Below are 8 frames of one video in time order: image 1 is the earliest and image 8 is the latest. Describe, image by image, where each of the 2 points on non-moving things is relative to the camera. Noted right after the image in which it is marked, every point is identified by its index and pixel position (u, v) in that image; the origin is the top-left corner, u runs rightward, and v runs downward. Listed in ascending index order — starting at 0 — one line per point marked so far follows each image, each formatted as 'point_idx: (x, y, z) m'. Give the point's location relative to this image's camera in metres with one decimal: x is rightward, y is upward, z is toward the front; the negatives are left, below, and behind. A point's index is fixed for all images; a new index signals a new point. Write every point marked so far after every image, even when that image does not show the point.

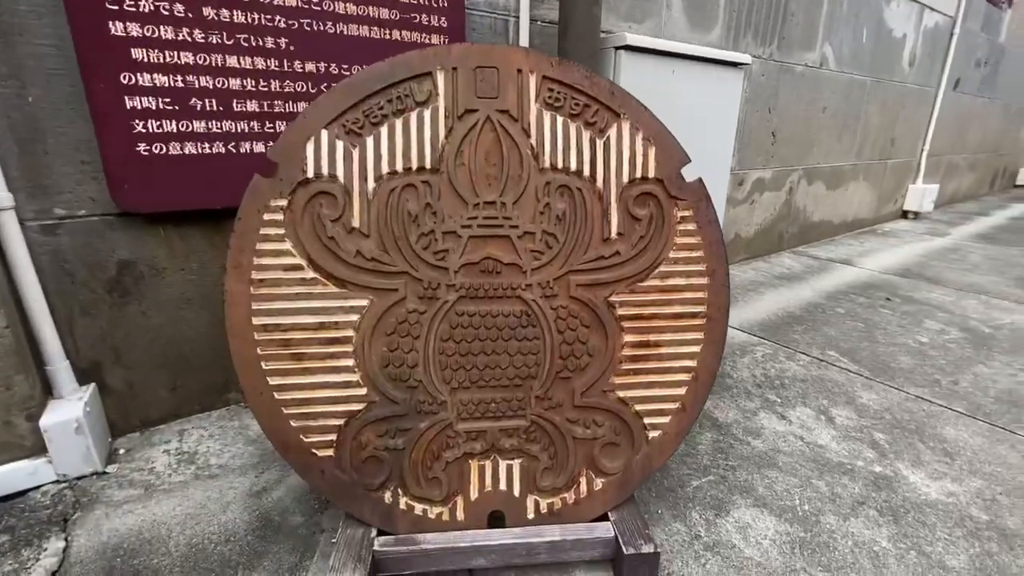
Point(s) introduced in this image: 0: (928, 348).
0: (+1.7, -0.2, +1.9) m
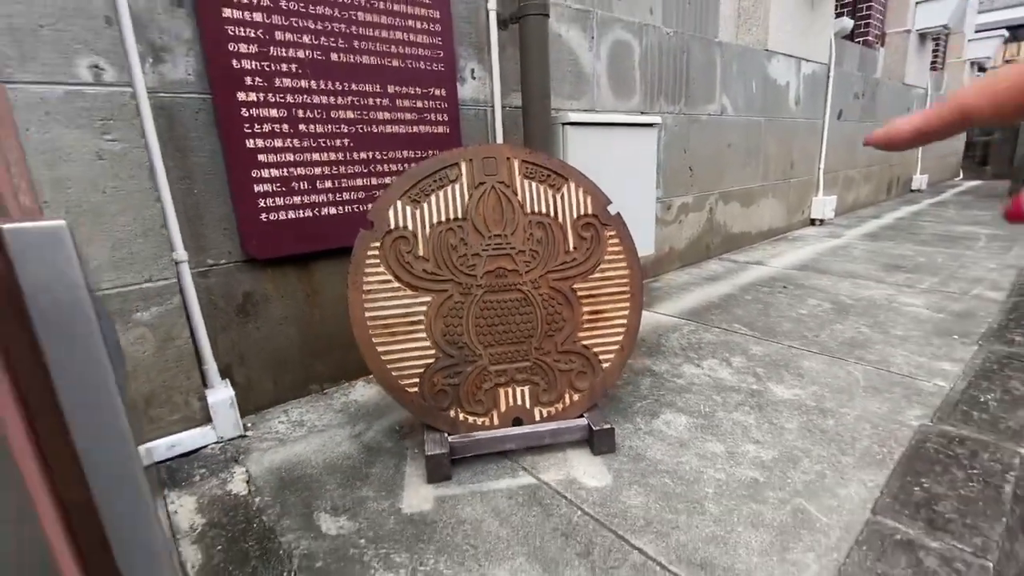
0: (+1.6, -0.2, +2.7) m
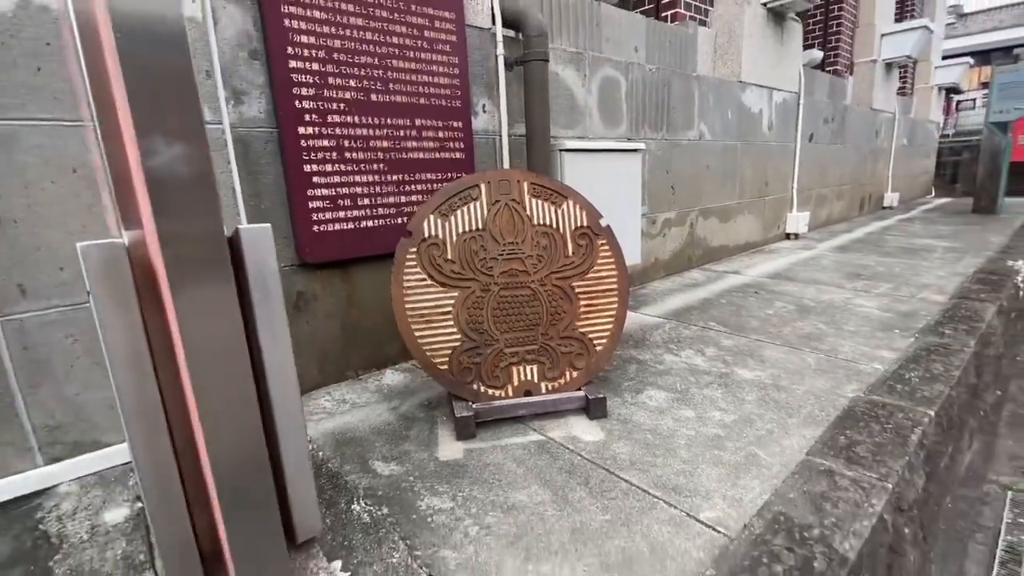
0: (+1.7, -0.2, +3.1) m
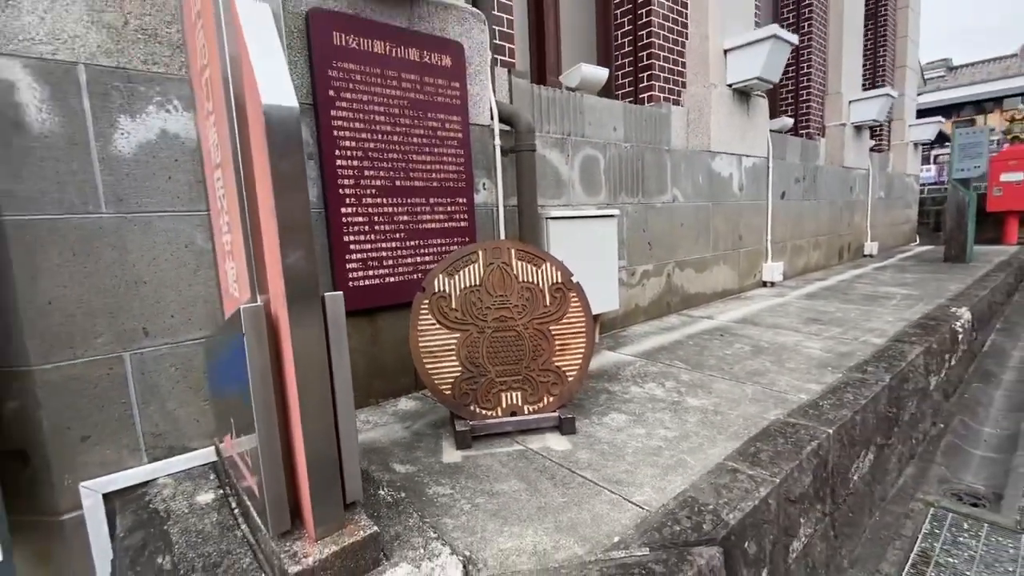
0: (+1.6, -0.5, +3.6) m
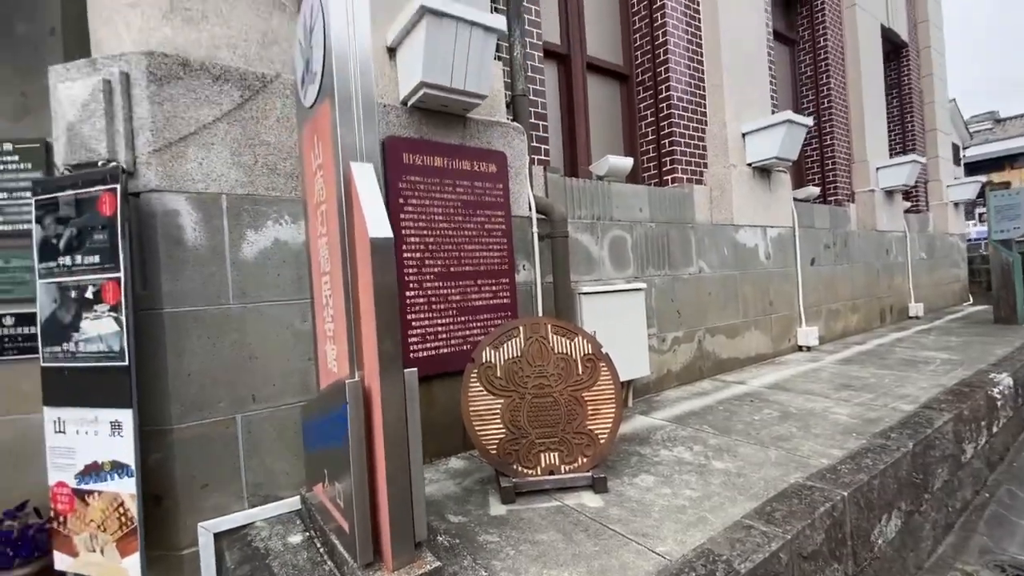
0: (+1.9, -1.0, +3.8) m
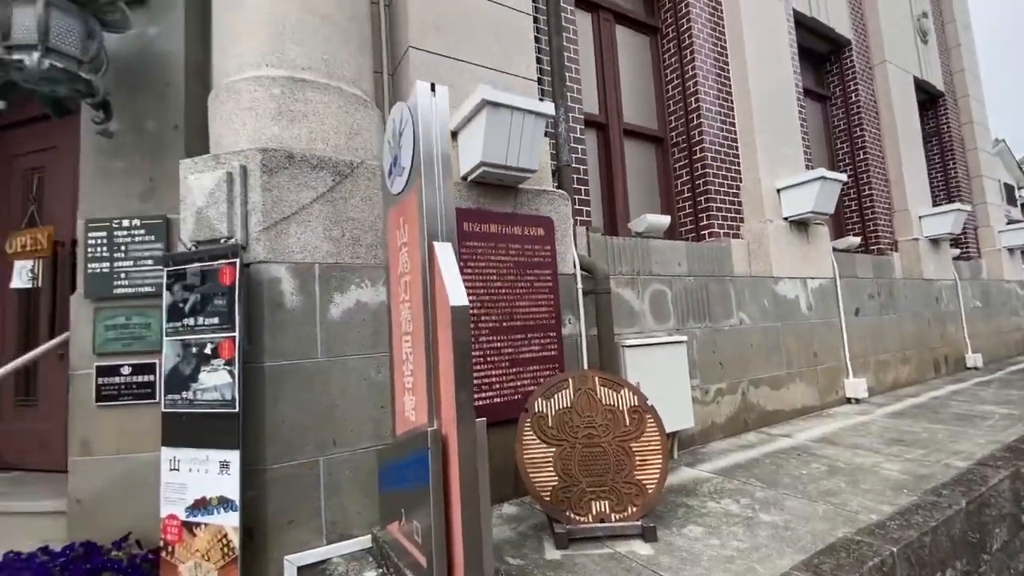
0: (+2.3, -1.5, +3.8) m
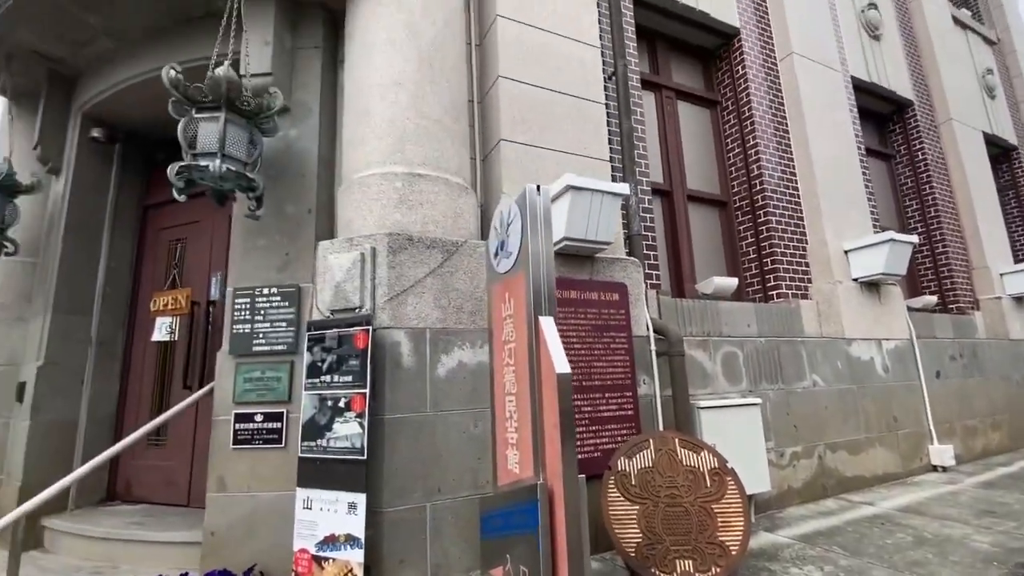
0: (+3.0, -2.0, +3.8) m
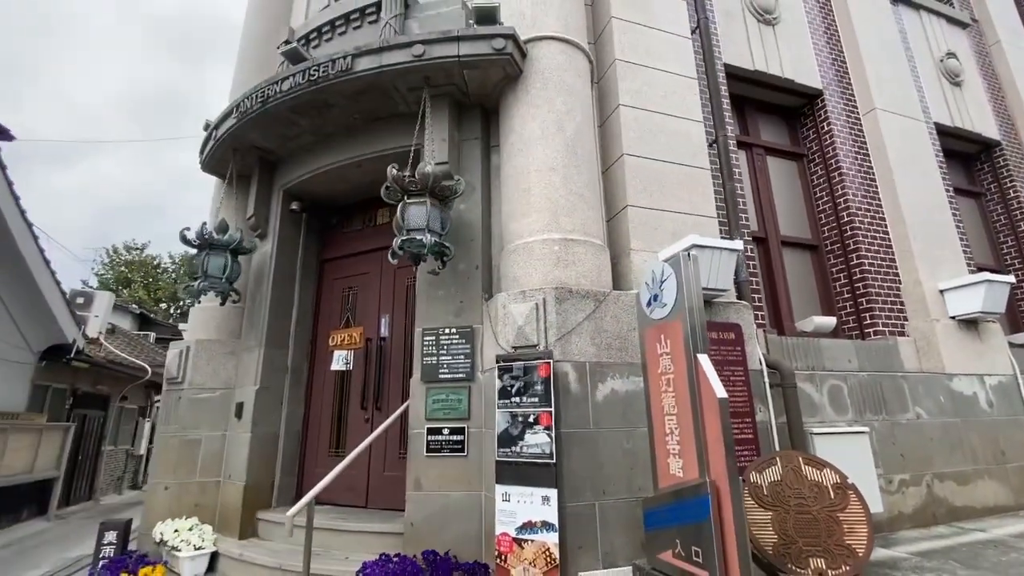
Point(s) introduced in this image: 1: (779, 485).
0: (+4.3, -2.4, +4.2) m
1: (+2.3, -1.7, +4.1) m
